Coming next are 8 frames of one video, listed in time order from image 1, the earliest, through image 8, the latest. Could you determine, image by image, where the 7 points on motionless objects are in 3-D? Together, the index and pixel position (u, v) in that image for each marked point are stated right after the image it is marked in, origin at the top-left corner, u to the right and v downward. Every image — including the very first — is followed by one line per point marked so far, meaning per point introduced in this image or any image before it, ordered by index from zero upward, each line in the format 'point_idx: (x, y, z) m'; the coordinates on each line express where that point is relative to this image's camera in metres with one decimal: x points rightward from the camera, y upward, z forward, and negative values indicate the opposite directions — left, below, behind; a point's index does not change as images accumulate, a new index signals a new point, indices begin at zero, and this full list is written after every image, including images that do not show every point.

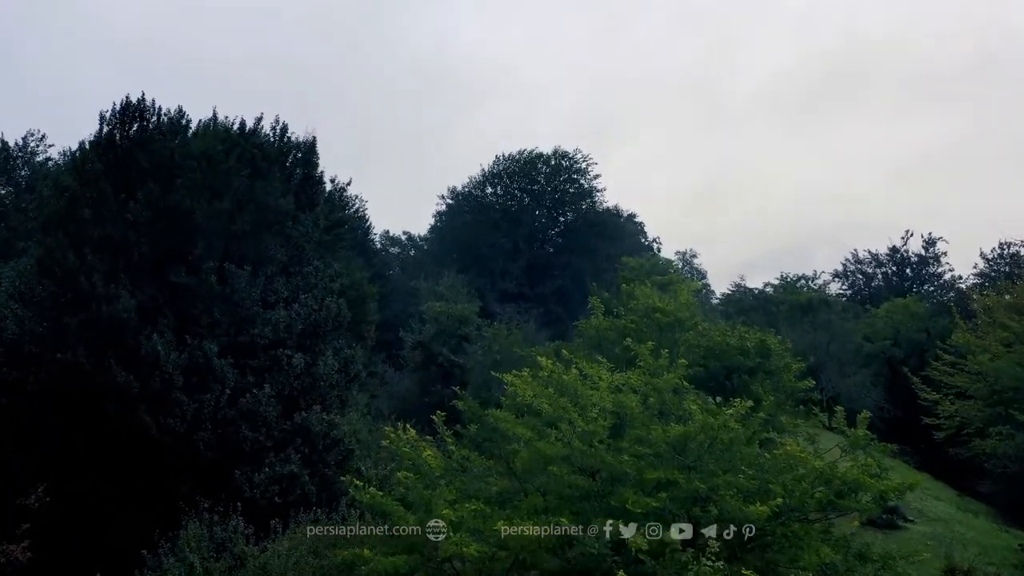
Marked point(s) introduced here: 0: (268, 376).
0: (-5.8, -2.1, +19.3) m
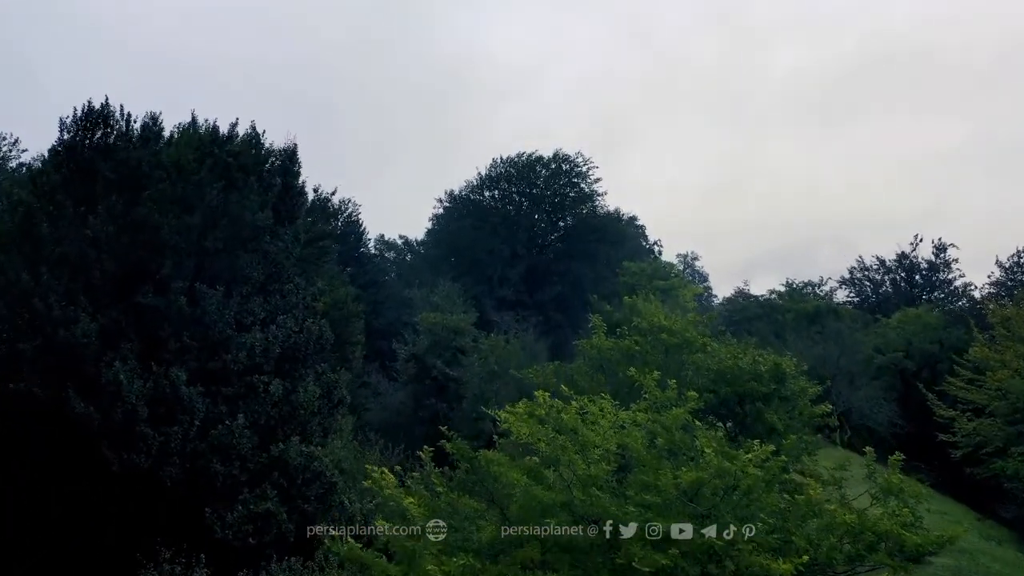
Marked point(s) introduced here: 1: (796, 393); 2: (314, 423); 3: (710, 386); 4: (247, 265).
0: (-5.9, -2.6, +17.8) m
1: (+6.9, -2.6, +19.6) m
2: (-4.7, -3.2, +19.2) m
3: (+4.7, -2.4, +19.4) m
4: (-6.1, +0.5, +18.5) m
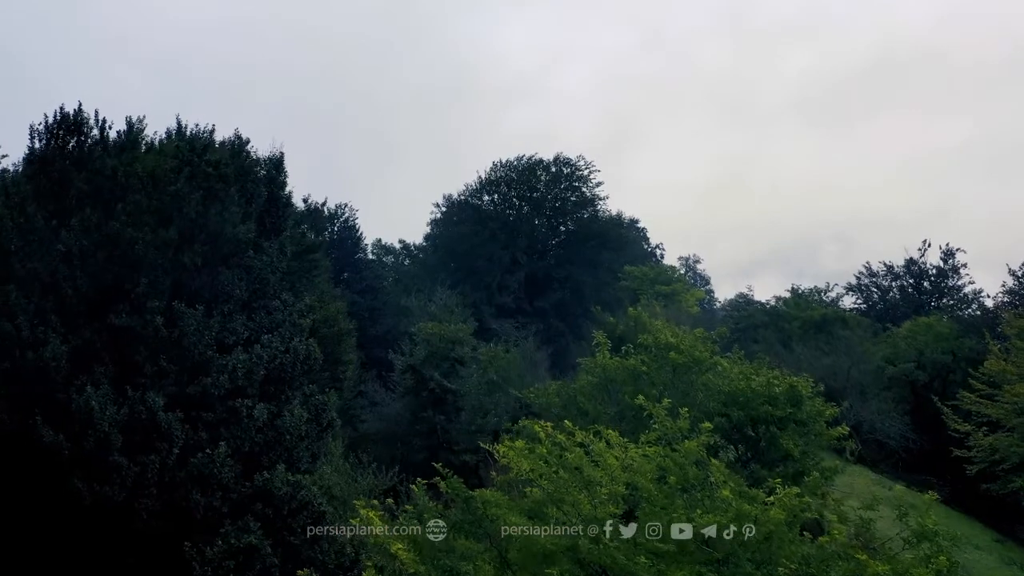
0: (-5.9, -3.0, +16.7) m
1: (+6.9, -2.9, +18.5) m
2: (-4.7, -3.6, +18.1) m
3: (+4.7, -2.7, +18.3) m
4: (-6.1, +0.1, +17.4) m
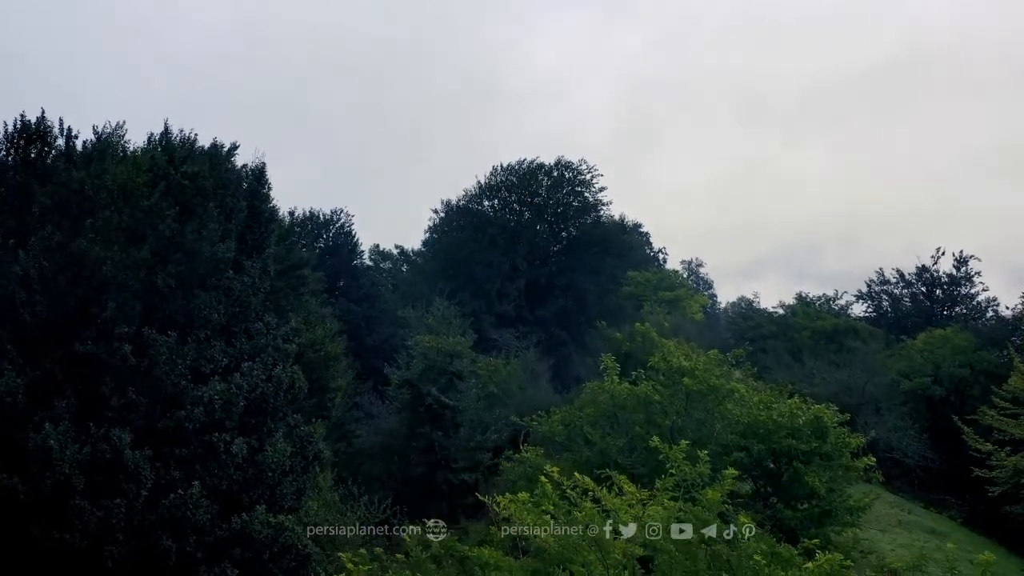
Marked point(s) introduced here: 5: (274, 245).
0: (-5.9, -3.4, +15.3) m
1: (+6.9, -3.4, +17.1) m
2: (-4.7, -4.1, +16.7) m
3: (+4.7, -3.2, +16.9) m
4: (-6.1, -0.3, +16.0) m
5: (-5.7, +1.0, +19.2) m
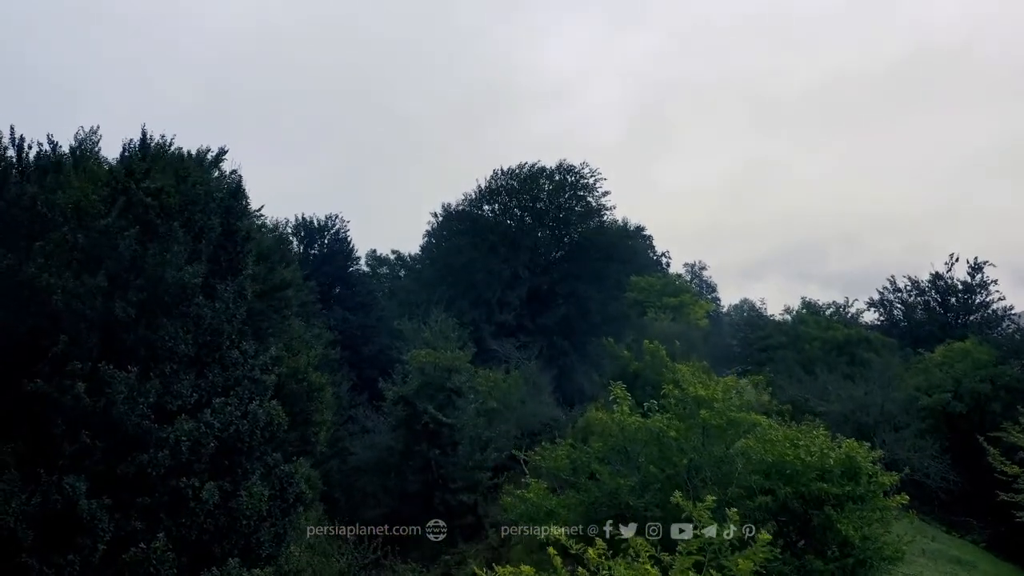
0: (-5.9, -3.9, +13.7) m
1: (+6.9, -3.9, +15.5) m
2: (-4.7, -4.5, +15.2) m
3: (+4.8, -3.7, +15.3) m
4: (-6.1, -0.8, +14.4) m
5: (-5.6, +0.5, +17.6) m
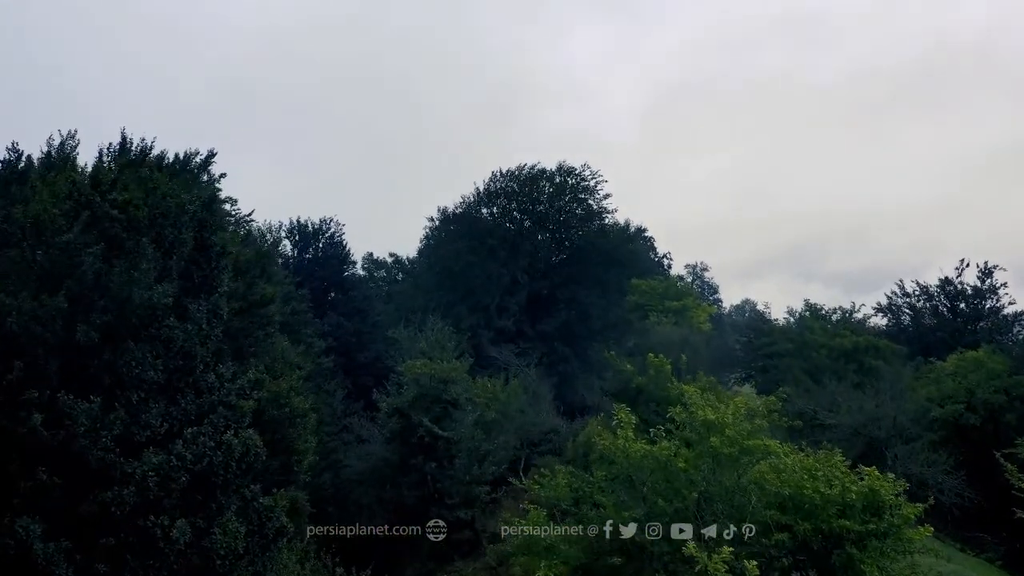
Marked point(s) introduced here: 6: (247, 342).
0: (-6.0, -4.3, +12.6) m
1: (+6.9, -4.3, +14.4) m
2: (-4.7, -4.9, +14.0) m
3: (+4.7, -4.1, +14.2) m
4: (-6.1, -1.2, +13.3) m
5: (-5.7, +0.2, +16.5) m
6: (-5.6, -1.1, +17.6) m
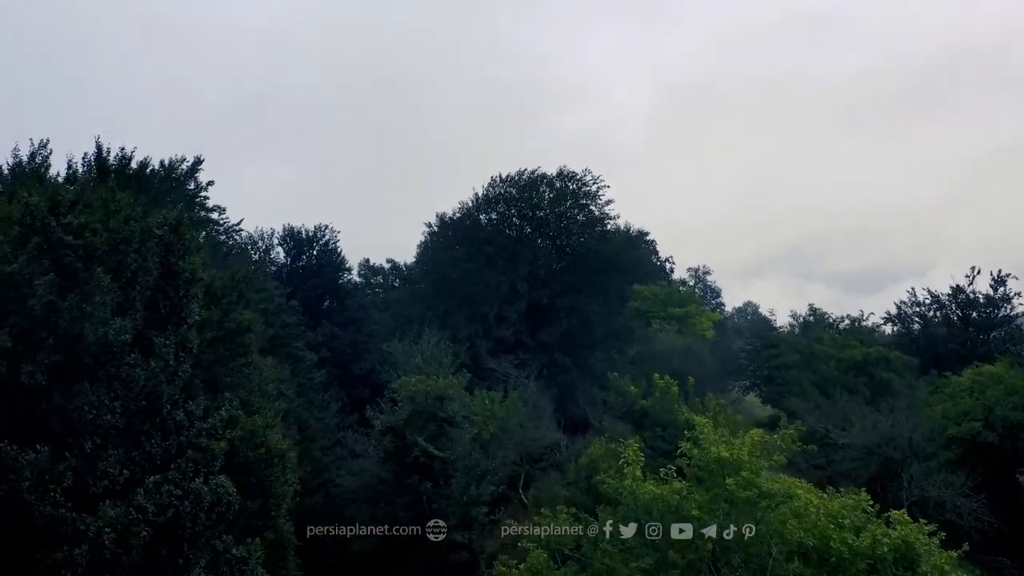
0: (-6.0, -4.8, +11.3) m
1: (+6.8, -4.8, +13.1) m
2: (-4.8, -5.4, +12.8) m
3: (+4.6, -4.6, +12.9) m
4: (-6.2, -1.7, +12.0) m
5: (-5.7, -0.3, +15.2) m
6: (-5.7, -1.6, +16.3) m
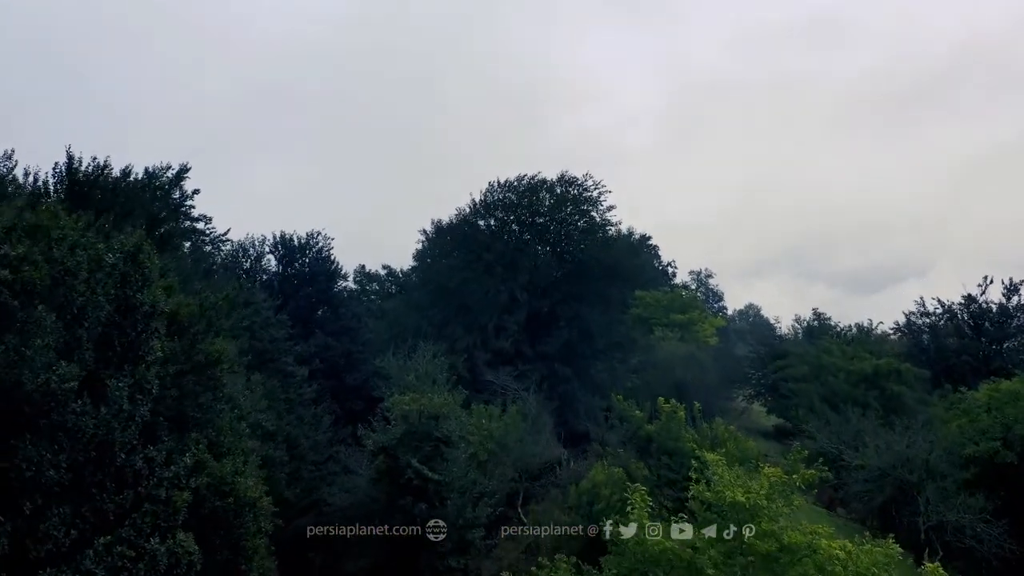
0: (-6.1, -5.3, +10.0) m
1: (+6.7, -5.3, +11.8) m
2: (-4.9, -5.9, +11.4) m
3: (+4.6, -5.1, +11.6) m
4: (-6.2, -2.2, +10.7) m
5: (-5.8, -0.8, +13.8) m
6: (-5.7, -2.1, +15.0) m
